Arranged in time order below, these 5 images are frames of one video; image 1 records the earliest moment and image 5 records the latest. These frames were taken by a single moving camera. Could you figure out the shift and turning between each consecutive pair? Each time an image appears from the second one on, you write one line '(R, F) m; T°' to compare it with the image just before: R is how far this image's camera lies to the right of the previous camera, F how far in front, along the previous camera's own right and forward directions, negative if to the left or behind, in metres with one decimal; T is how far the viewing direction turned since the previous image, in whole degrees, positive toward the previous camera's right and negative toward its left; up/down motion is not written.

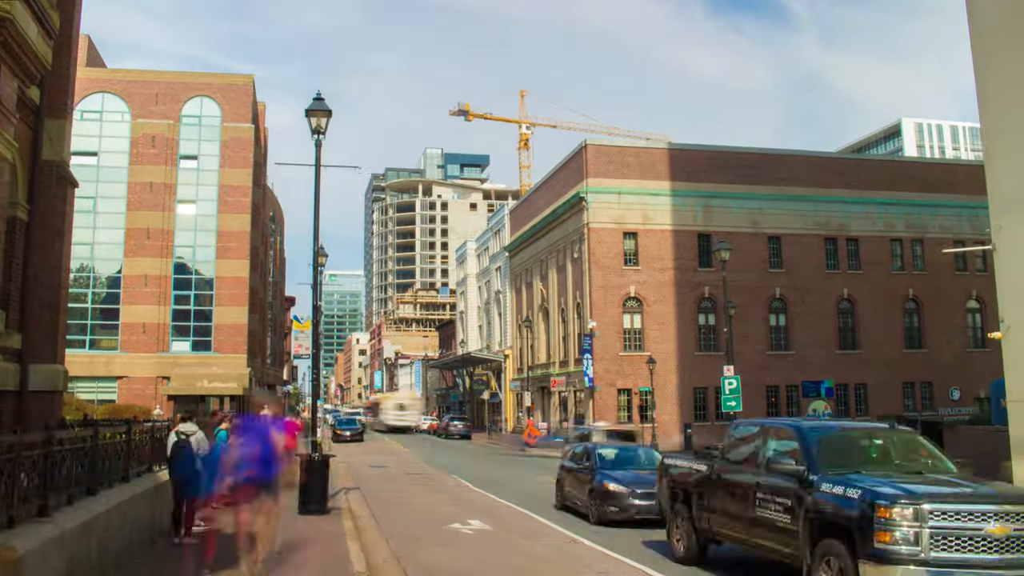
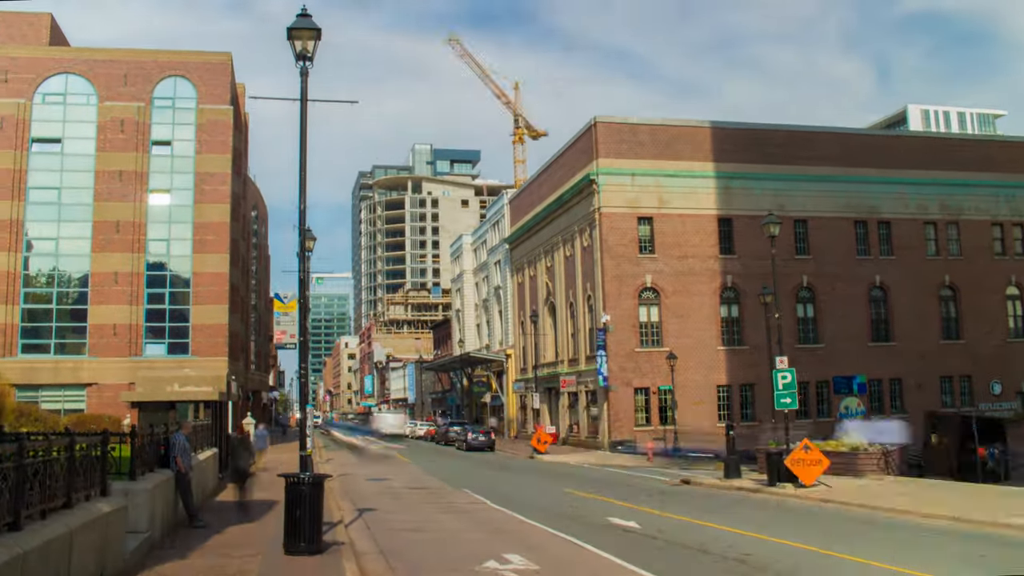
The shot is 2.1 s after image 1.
(-0.9, +3.9) m; +1°
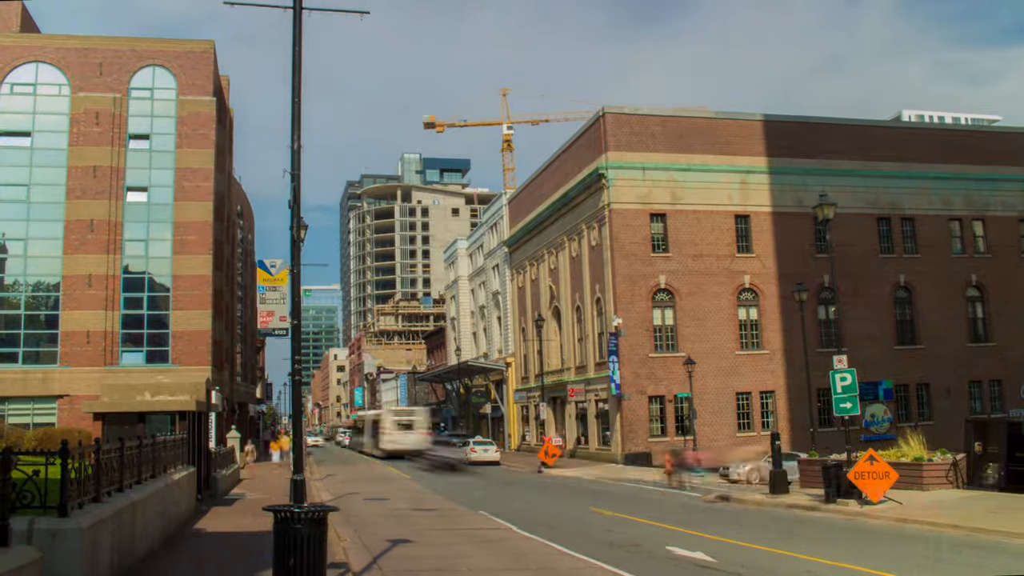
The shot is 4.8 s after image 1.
(-0.8, +2.8) m; +1°
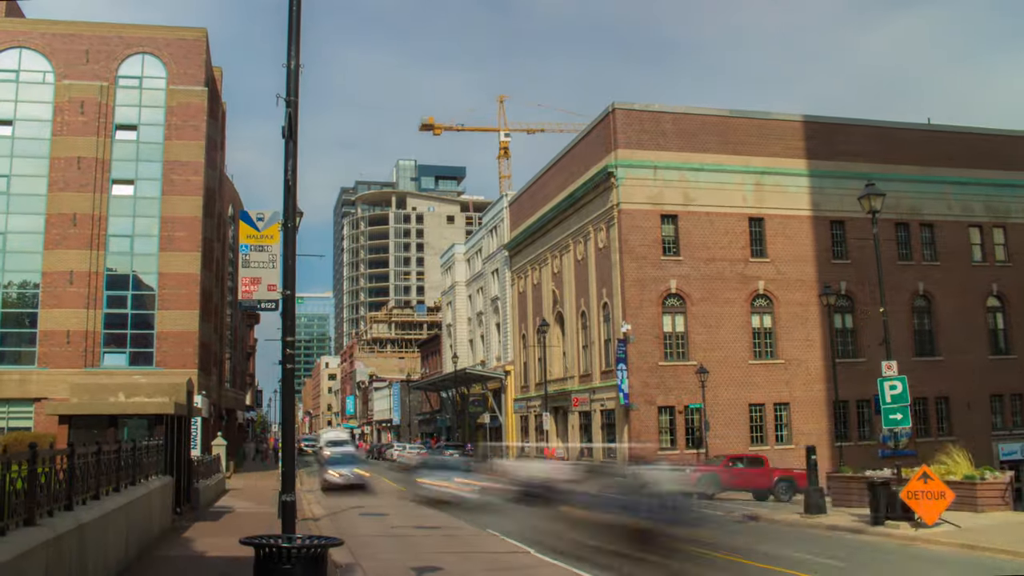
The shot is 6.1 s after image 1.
(-0.5, +1.9) m; 0°
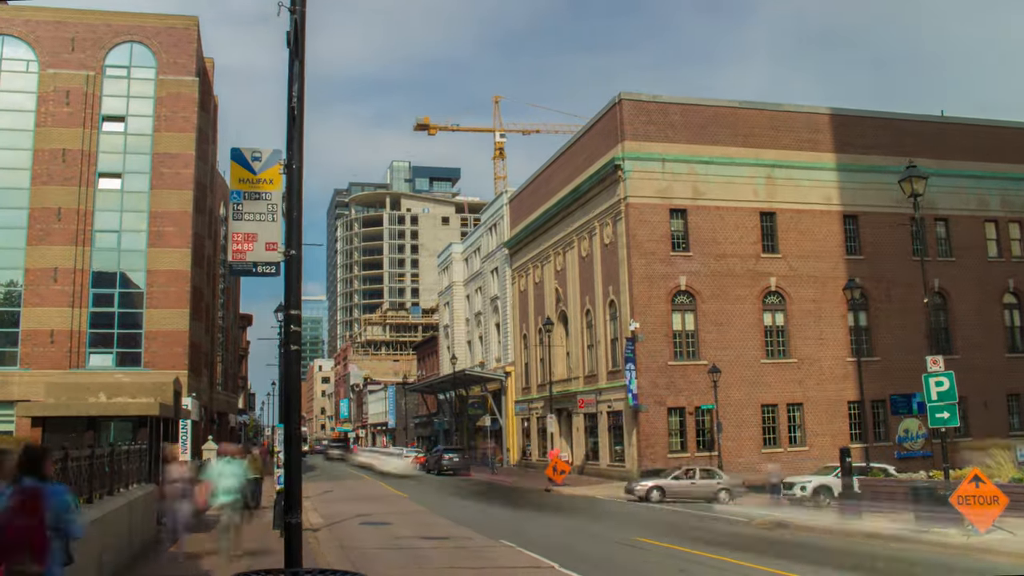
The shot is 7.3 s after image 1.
(-0.4, +1.4) m; 0°
